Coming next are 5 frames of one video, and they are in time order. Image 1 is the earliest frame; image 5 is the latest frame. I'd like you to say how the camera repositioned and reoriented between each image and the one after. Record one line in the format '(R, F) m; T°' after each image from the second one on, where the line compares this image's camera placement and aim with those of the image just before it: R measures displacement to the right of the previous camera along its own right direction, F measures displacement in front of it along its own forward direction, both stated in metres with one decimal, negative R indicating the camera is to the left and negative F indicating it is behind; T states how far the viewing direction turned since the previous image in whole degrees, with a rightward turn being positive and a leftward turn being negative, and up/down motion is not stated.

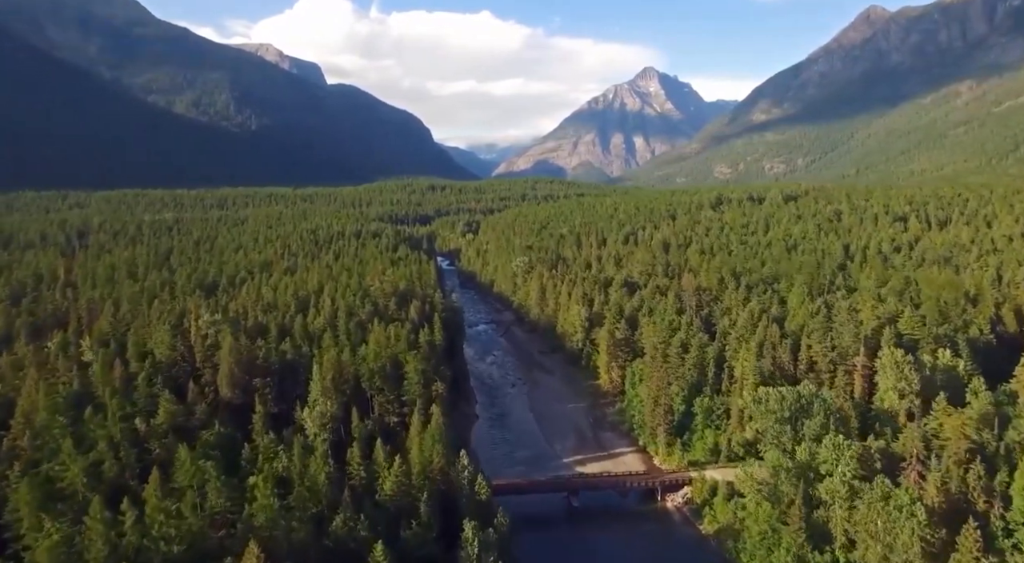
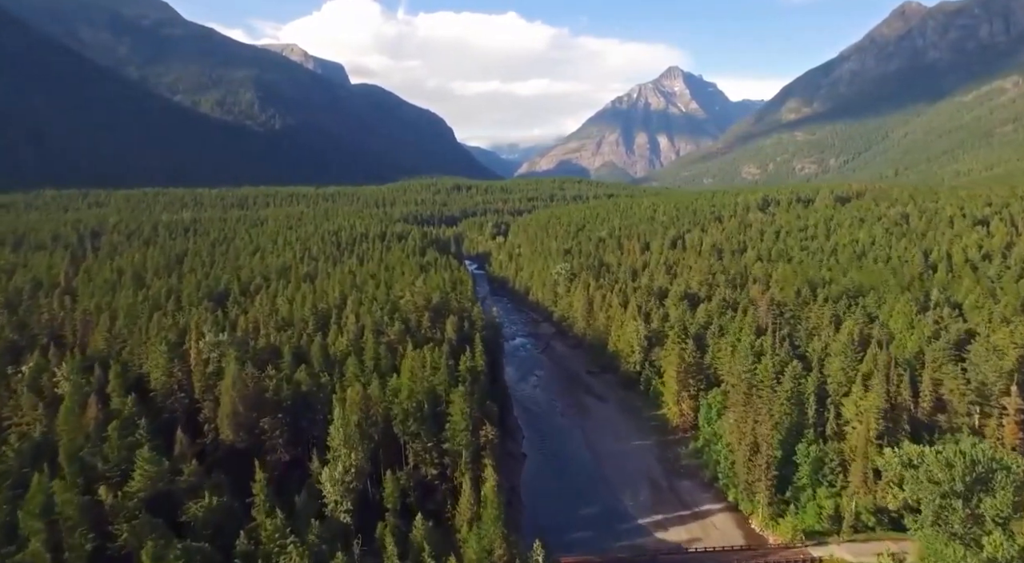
(-3.3, +11.8) m; -2°
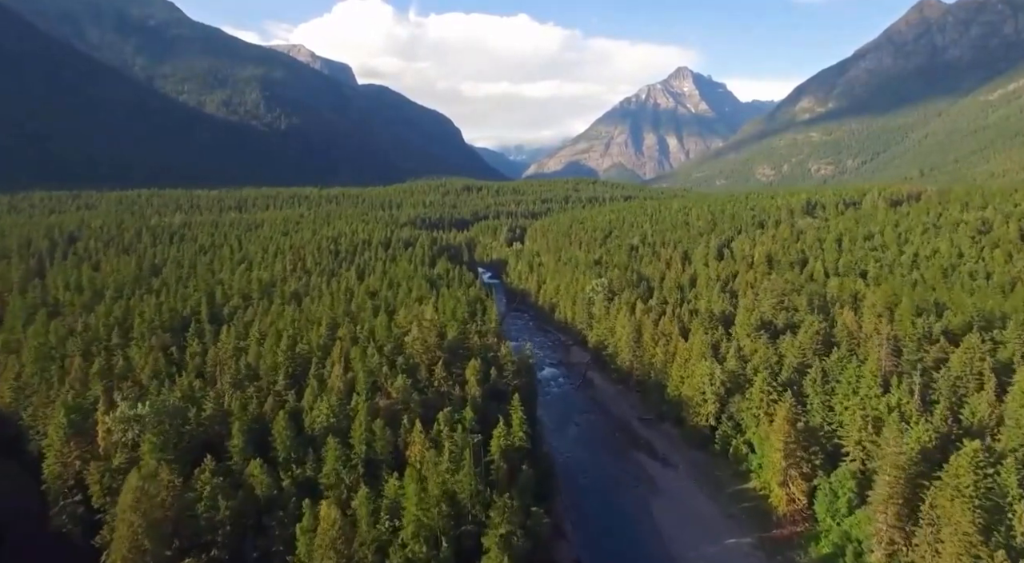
(-2.9, +19.1) m; -1°
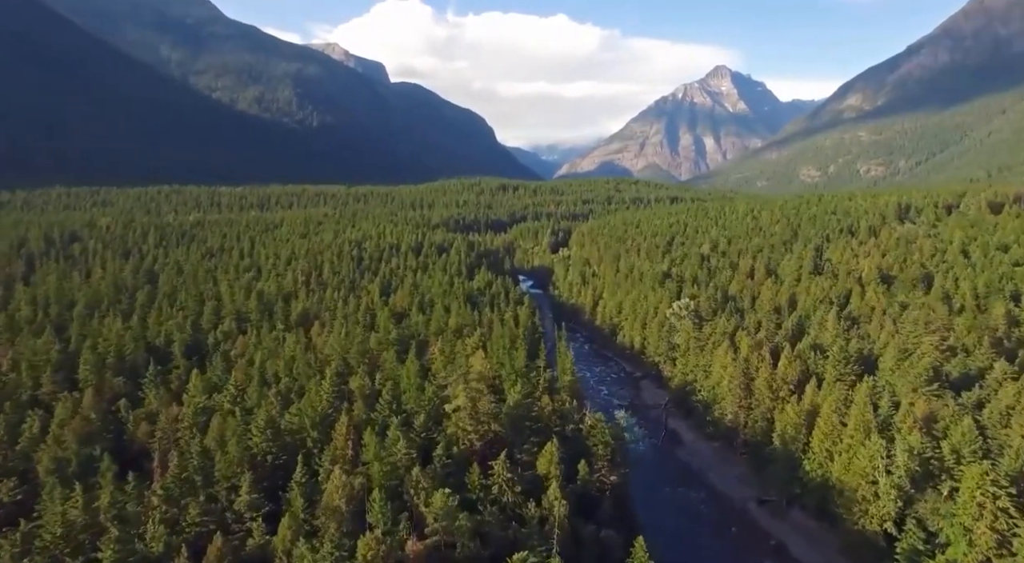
(-3.7, +20.6) m; -2°
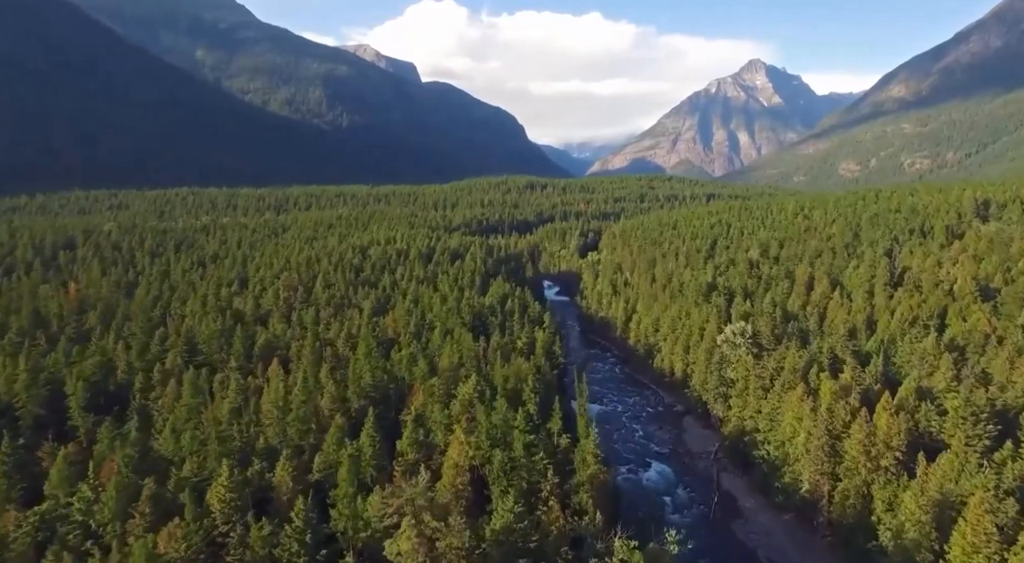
(+1.7, +15.6) m; -3°
